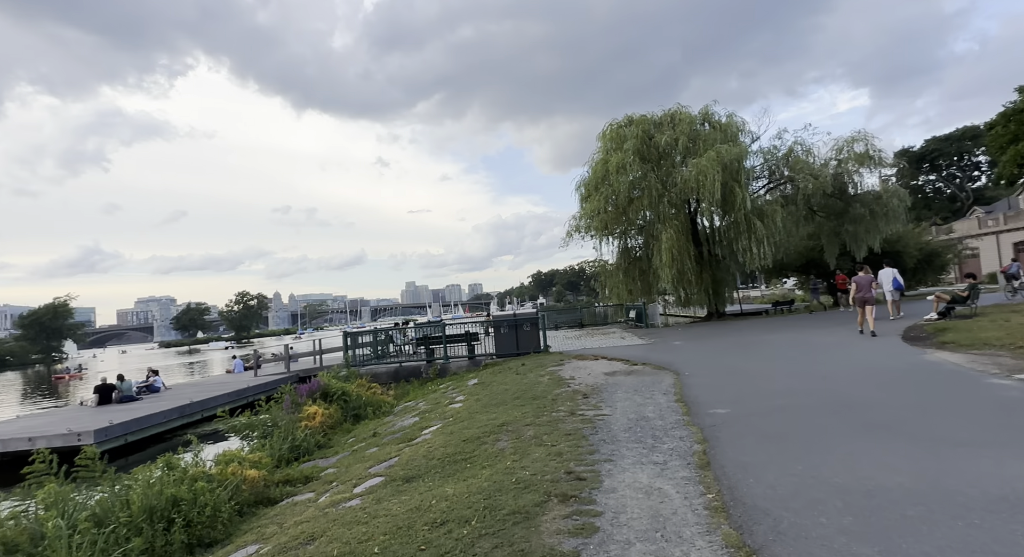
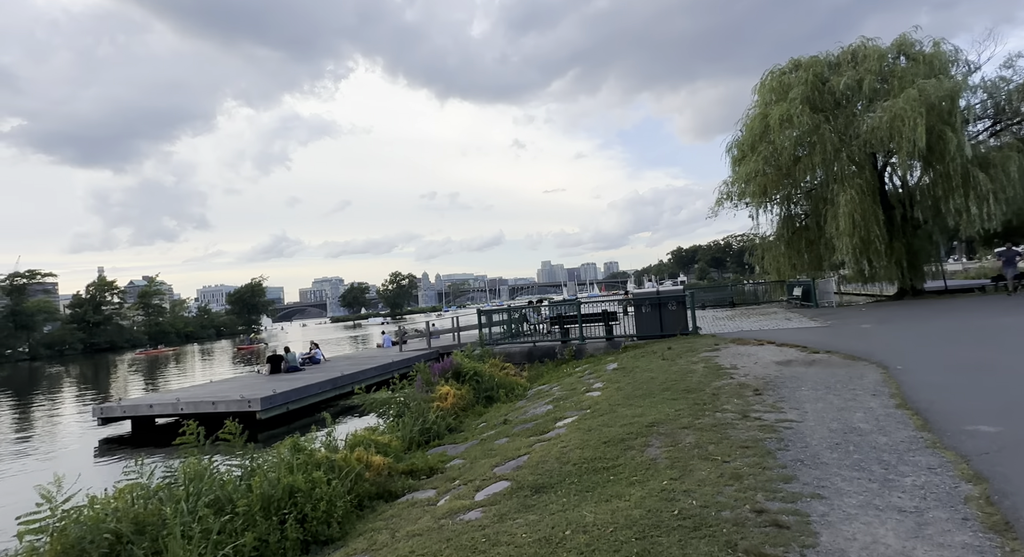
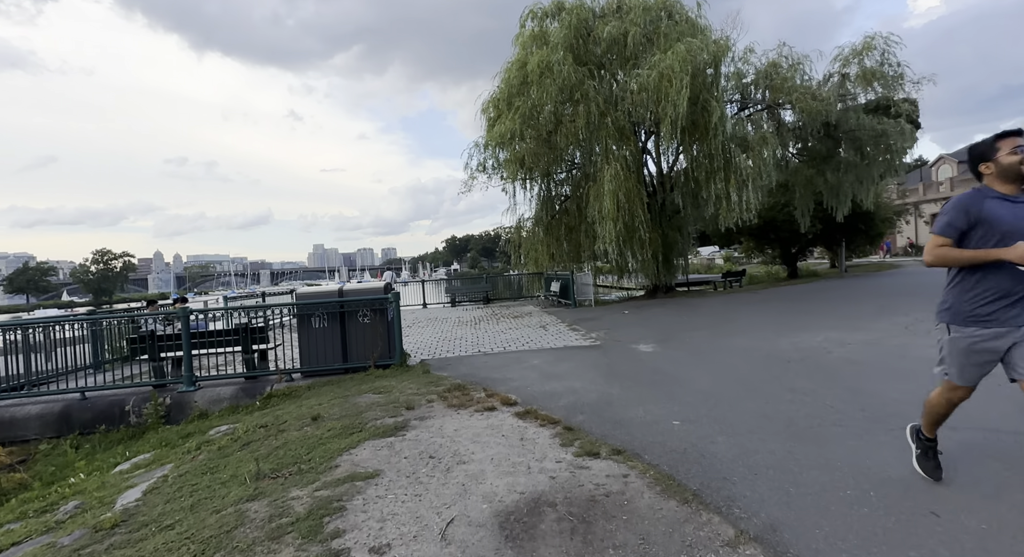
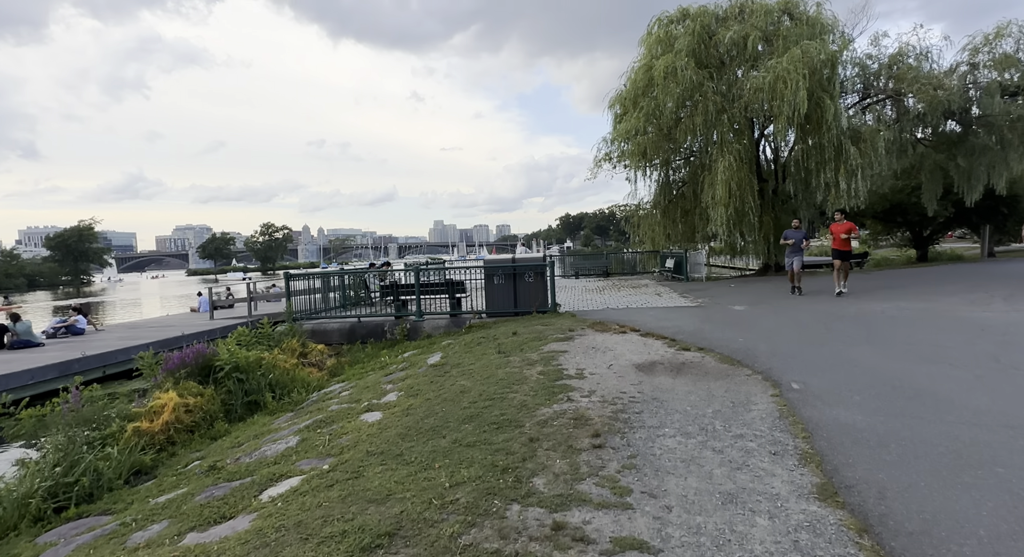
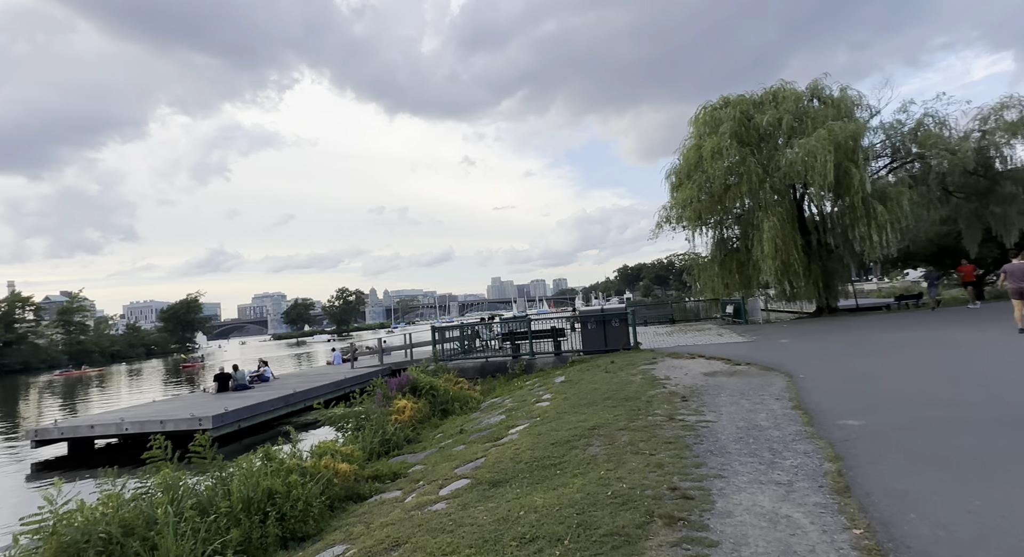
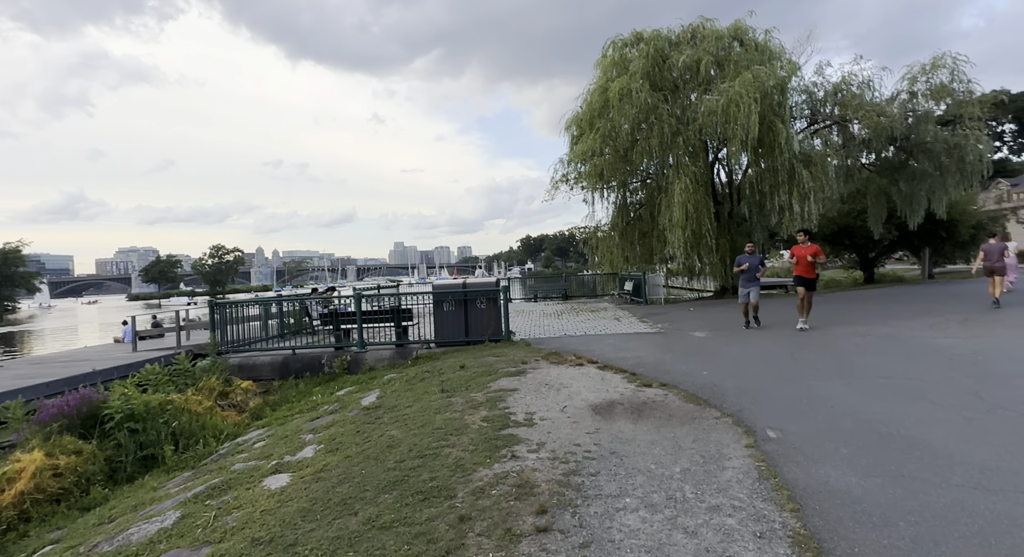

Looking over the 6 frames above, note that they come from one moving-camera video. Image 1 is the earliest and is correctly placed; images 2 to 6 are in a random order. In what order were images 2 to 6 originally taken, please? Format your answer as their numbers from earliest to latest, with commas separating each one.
5, 2, 4, 6, 3
